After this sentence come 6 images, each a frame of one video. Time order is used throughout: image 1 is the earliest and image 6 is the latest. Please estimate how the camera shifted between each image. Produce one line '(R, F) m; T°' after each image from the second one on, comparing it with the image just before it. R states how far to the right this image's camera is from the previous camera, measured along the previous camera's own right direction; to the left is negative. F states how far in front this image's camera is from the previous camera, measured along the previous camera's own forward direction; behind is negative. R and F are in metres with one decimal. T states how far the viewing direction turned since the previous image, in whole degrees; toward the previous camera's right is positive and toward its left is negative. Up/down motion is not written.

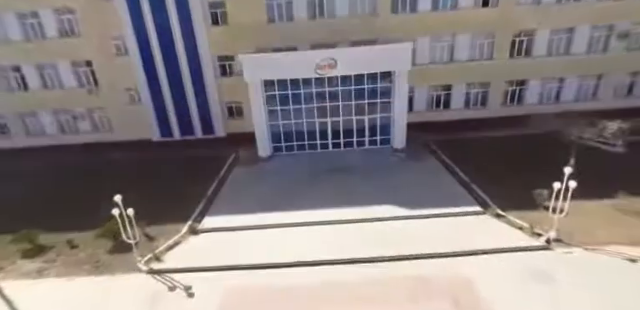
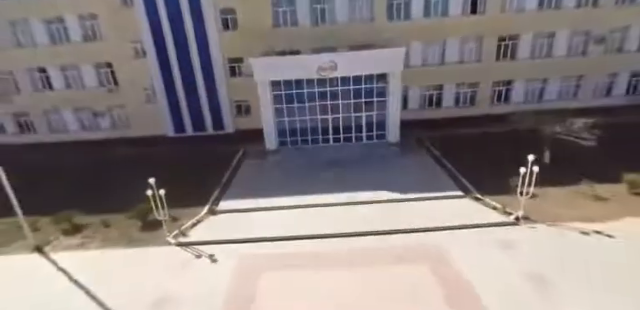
(-0.1, -1.1) m; 0°
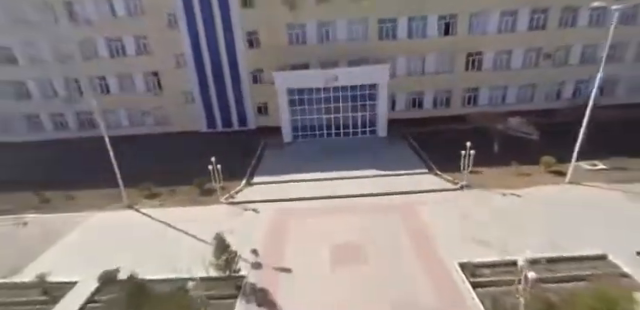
(-0.2, -3.4) m; 0°
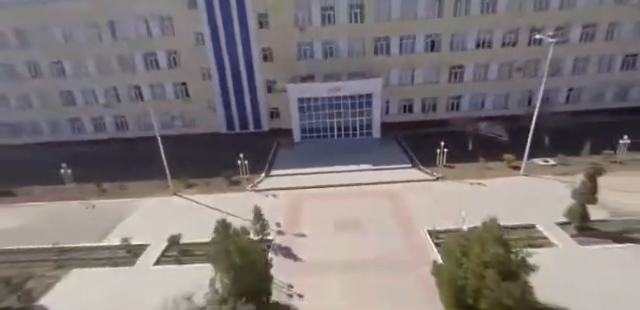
(-0.2, -2.8) m; 0°
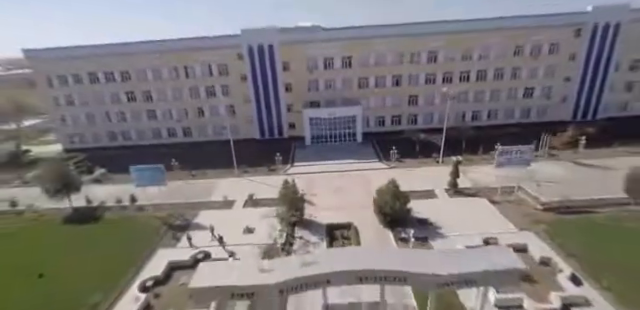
(-0.4, -9.9) m; 0°
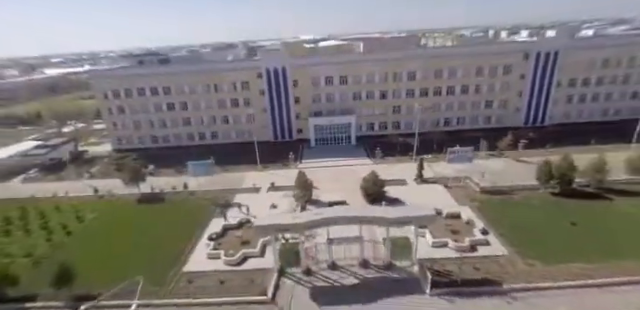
(-0.3, -7.4) m; 0°
